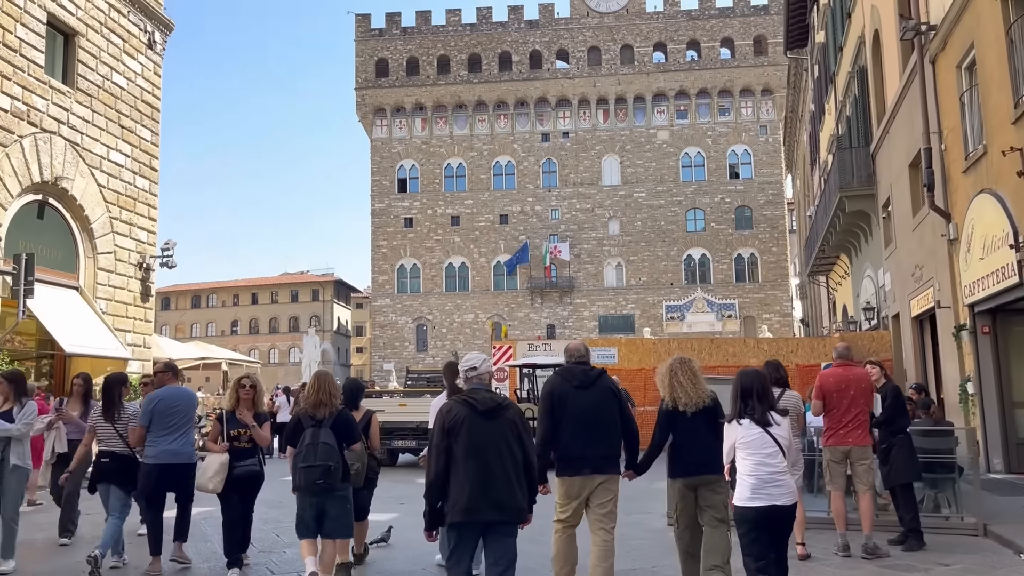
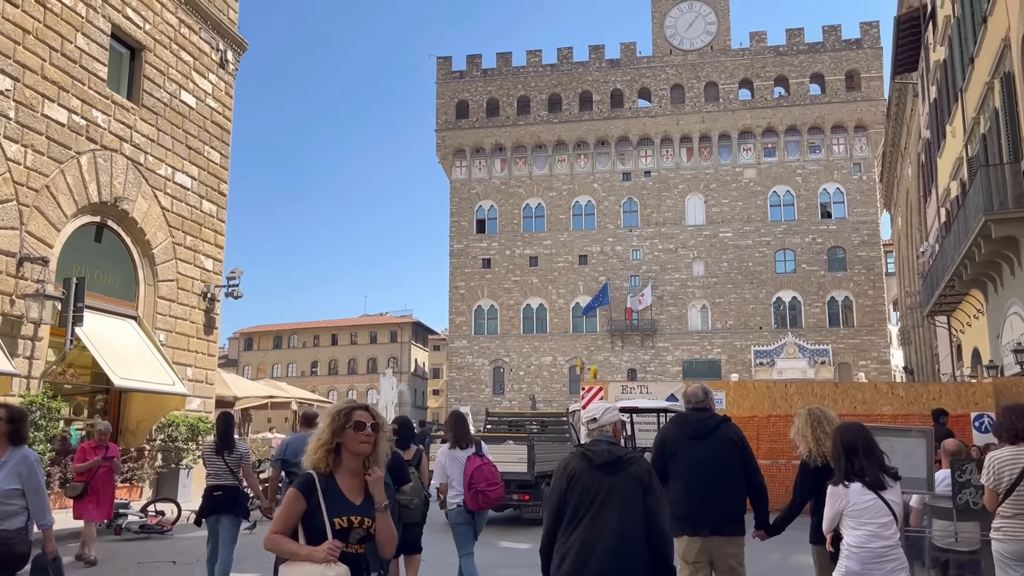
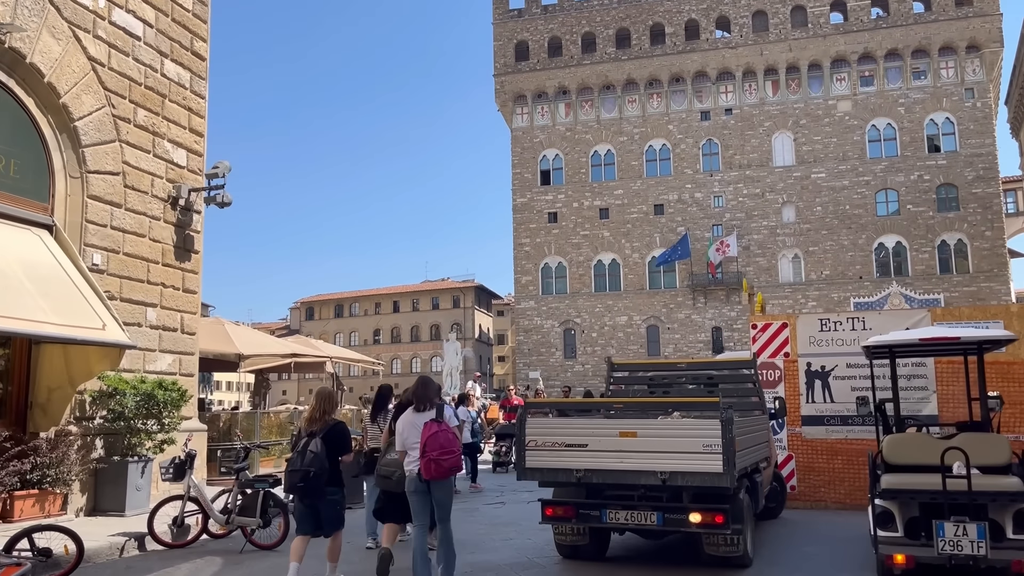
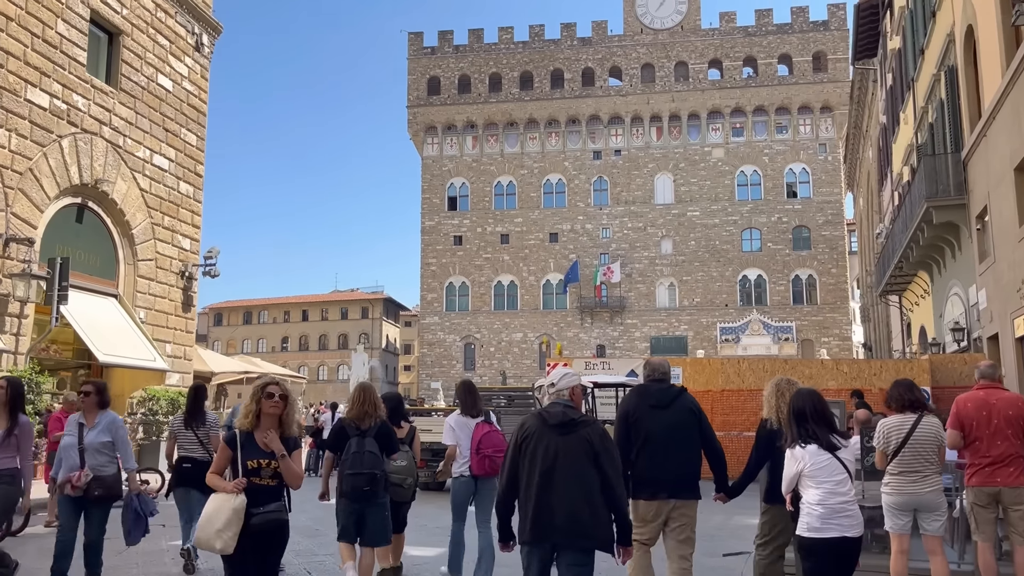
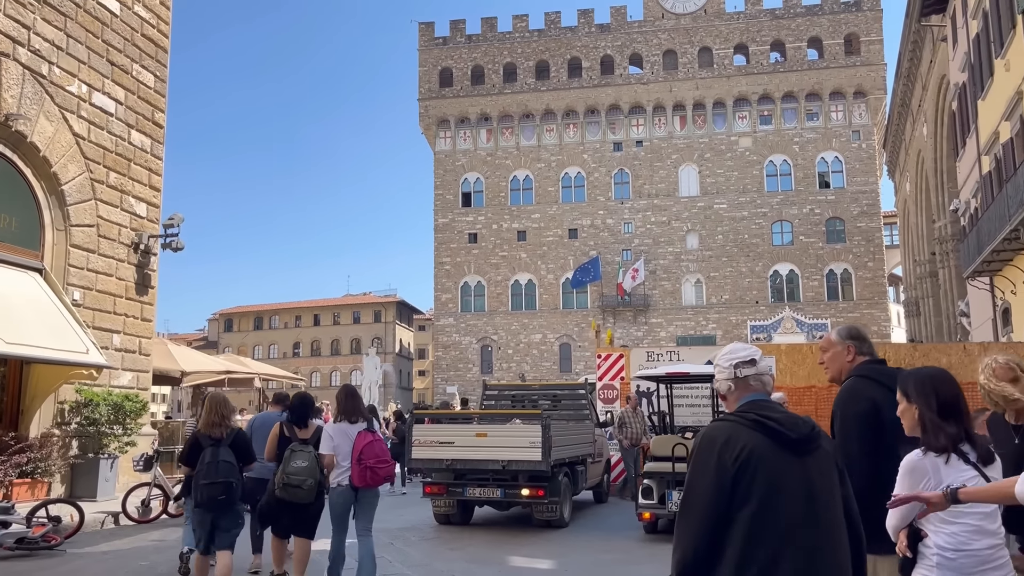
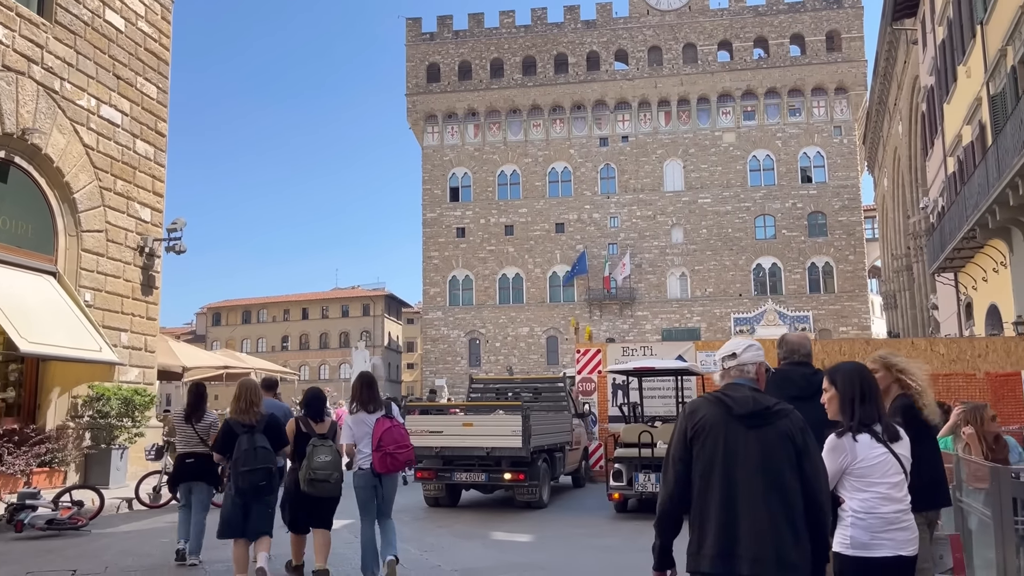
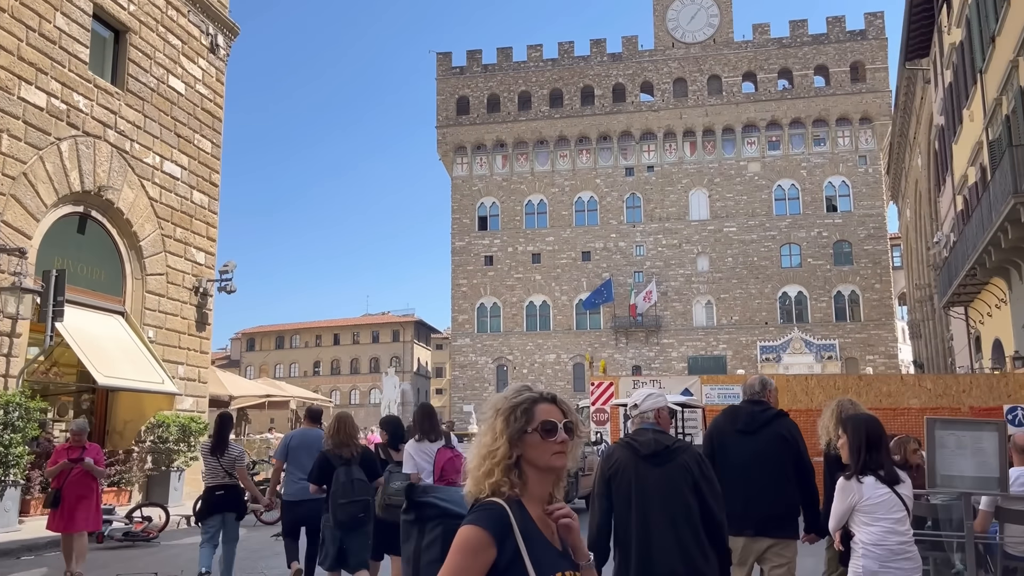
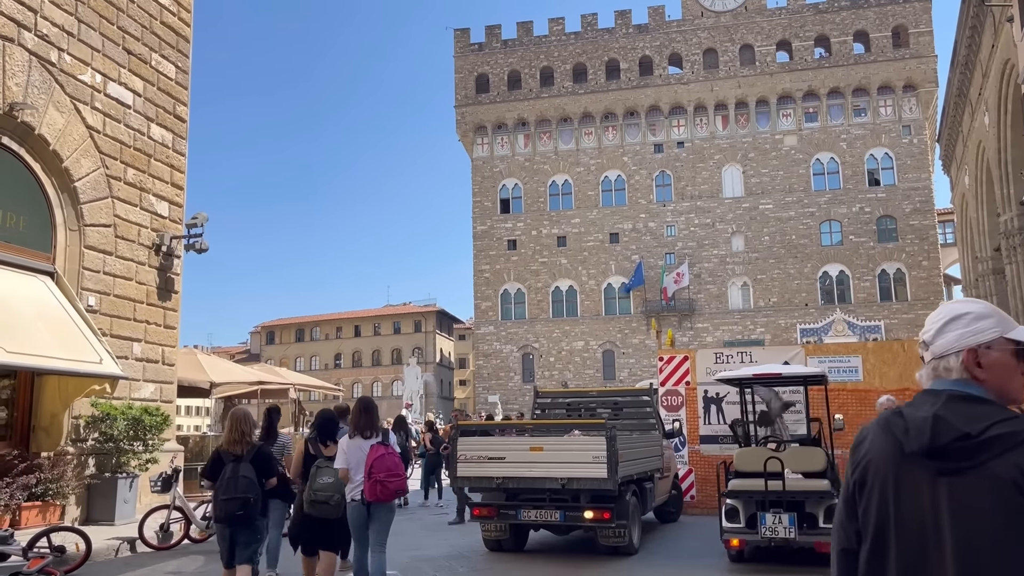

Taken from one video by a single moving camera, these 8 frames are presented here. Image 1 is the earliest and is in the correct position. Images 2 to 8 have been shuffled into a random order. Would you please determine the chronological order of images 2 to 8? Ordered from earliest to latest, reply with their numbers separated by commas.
4, 2, 7, 6, 5, 8, 3
